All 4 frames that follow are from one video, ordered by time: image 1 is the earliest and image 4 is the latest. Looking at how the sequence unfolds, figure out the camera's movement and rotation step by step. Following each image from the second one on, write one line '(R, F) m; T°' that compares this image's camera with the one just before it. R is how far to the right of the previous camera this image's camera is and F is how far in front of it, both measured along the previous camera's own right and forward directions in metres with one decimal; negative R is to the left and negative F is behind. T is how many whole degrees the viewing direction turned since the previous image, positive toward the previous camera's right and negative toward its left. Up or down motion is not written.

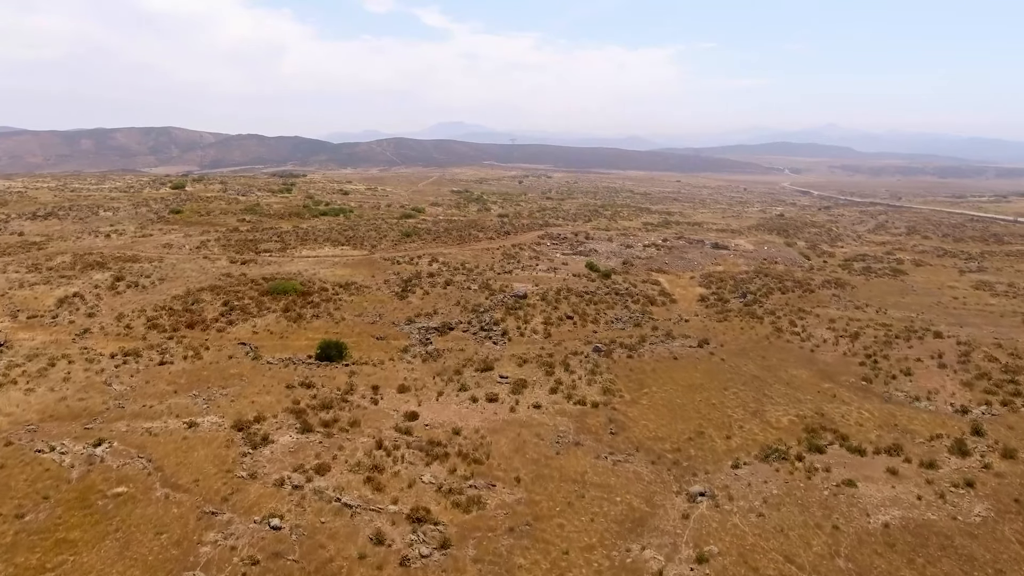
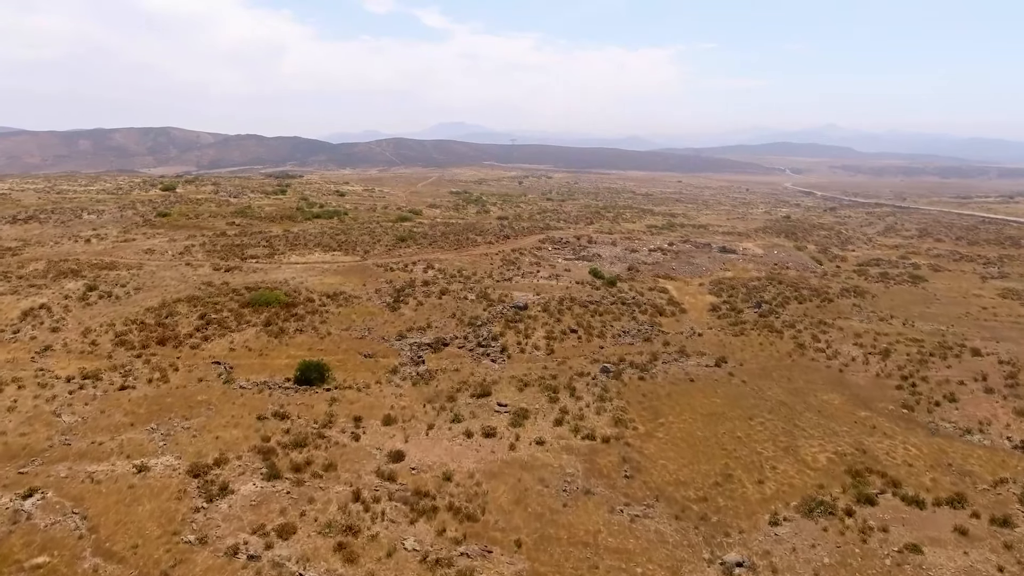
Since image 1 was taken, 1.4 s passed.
(0.0, +2.4) m; 0°
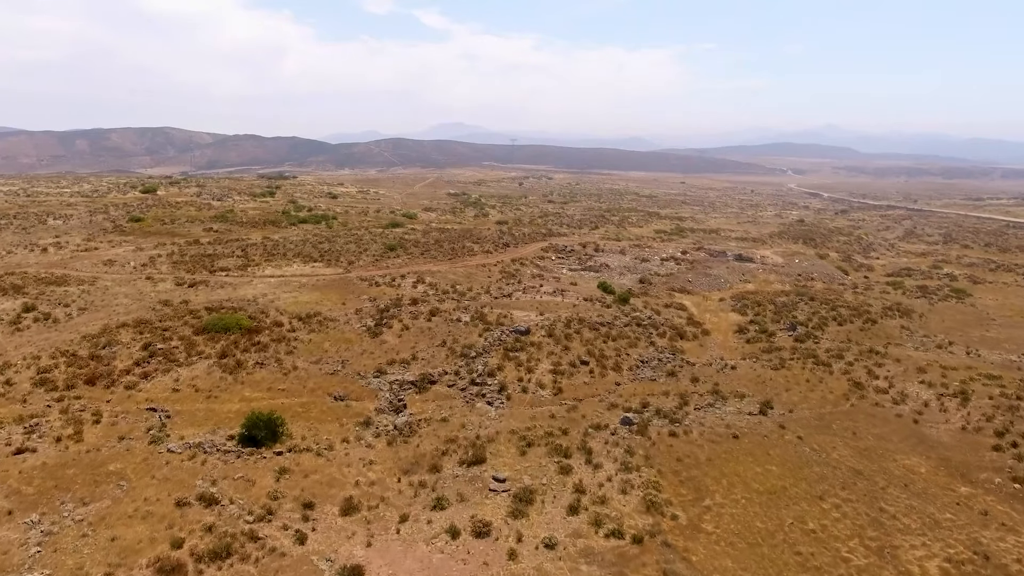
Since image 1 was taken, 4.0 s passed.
(0.0, +4.6) m; 0°
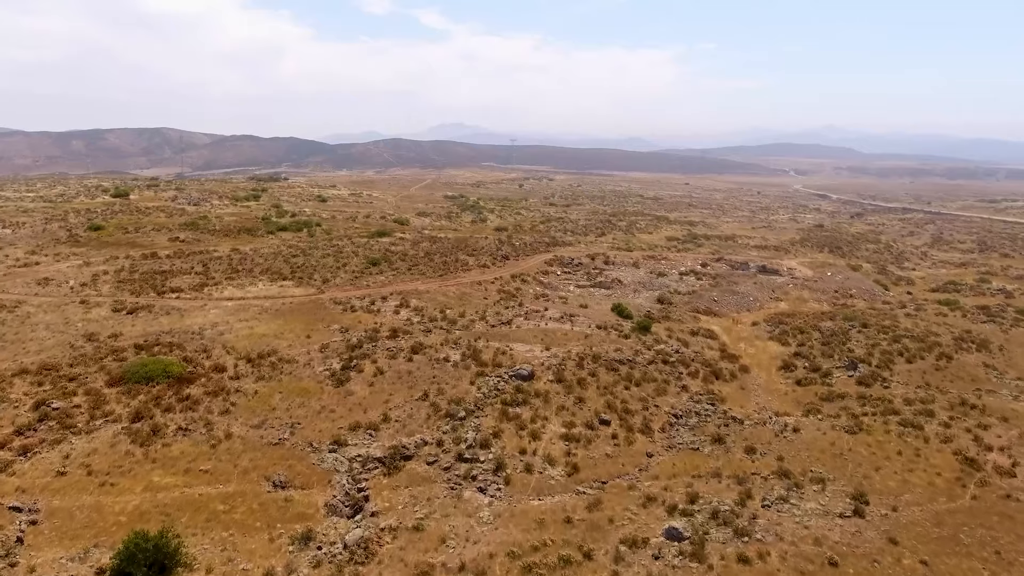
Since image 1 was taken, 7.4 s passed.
(0.0, +5.7) m; 0°
